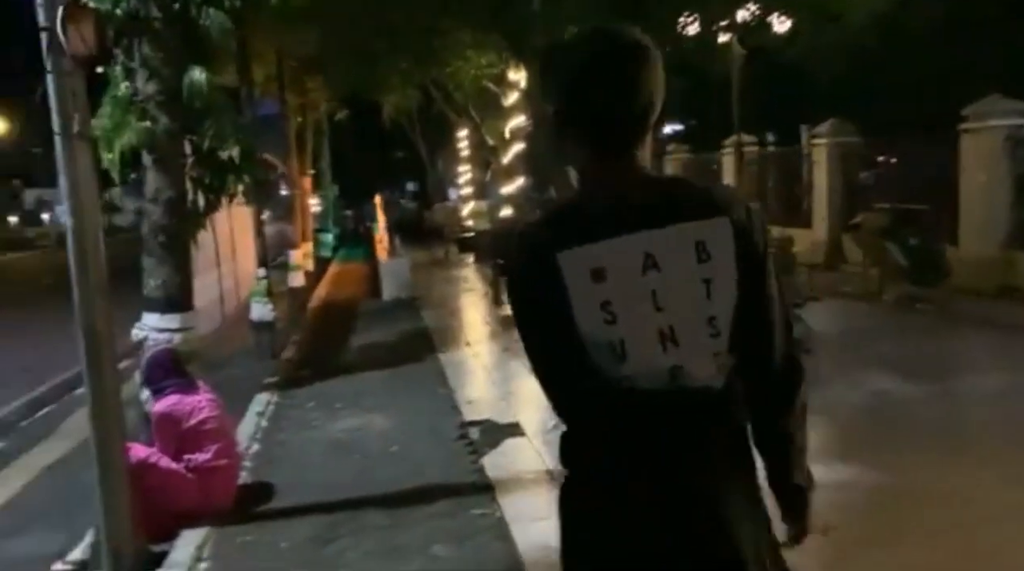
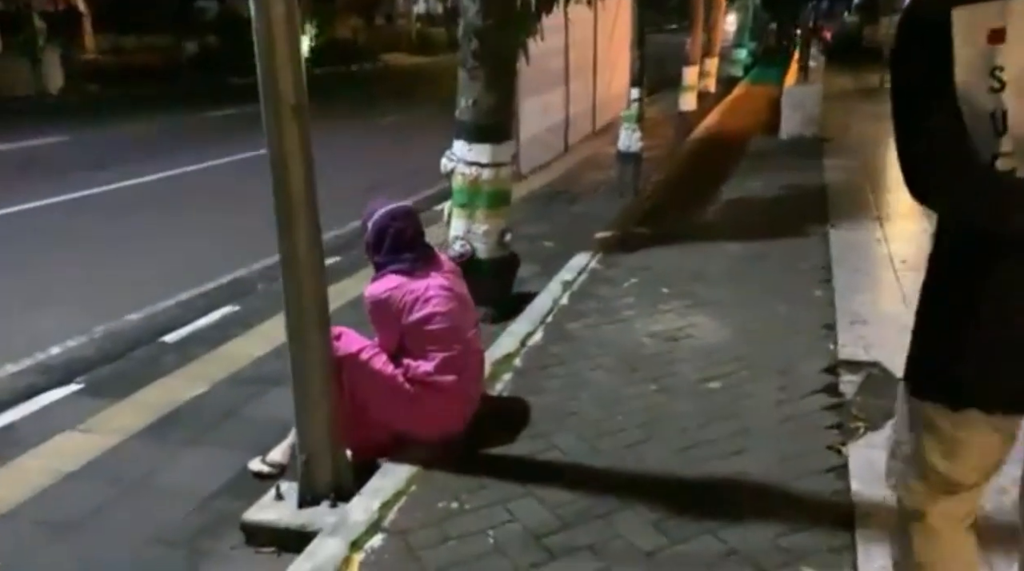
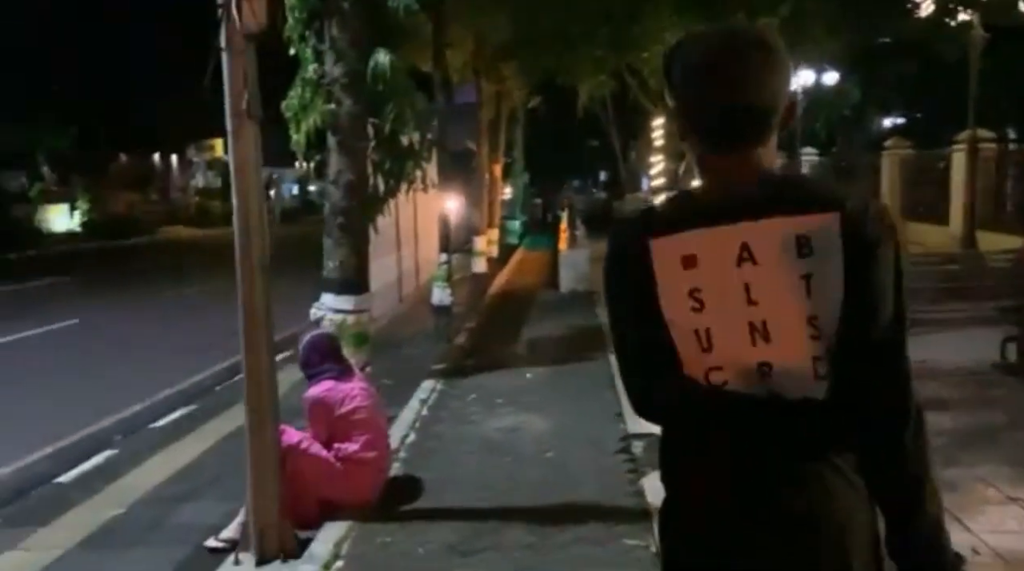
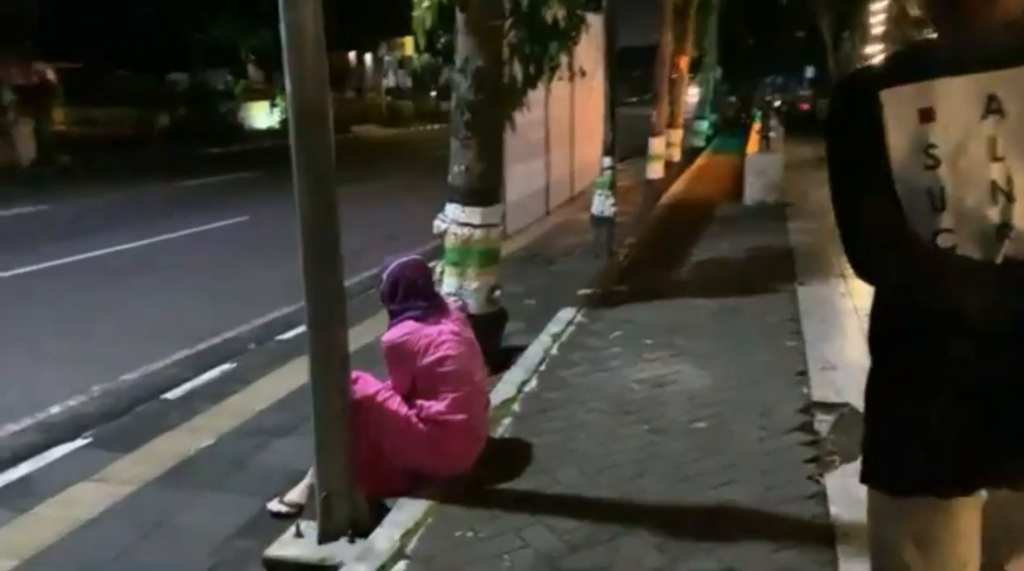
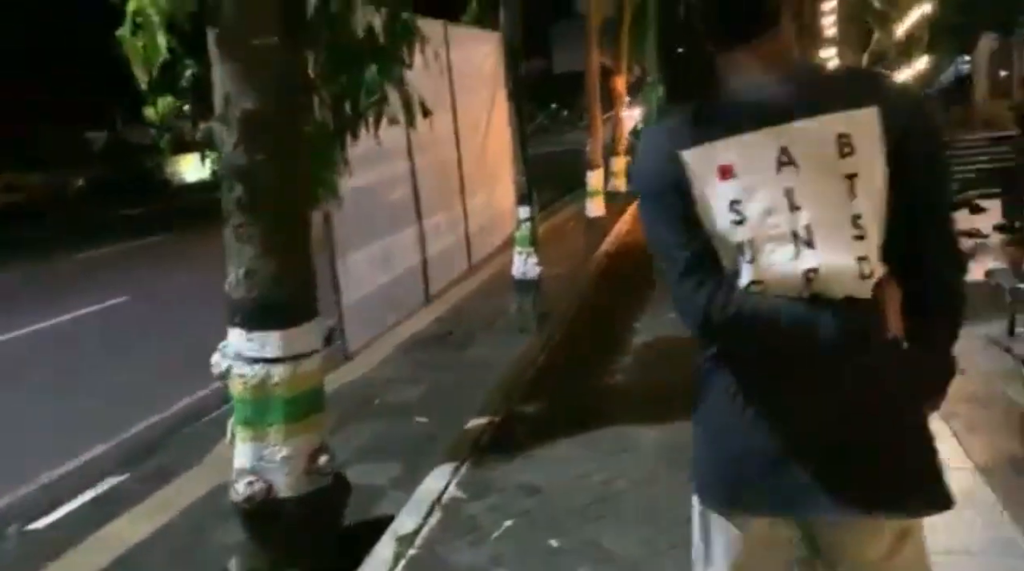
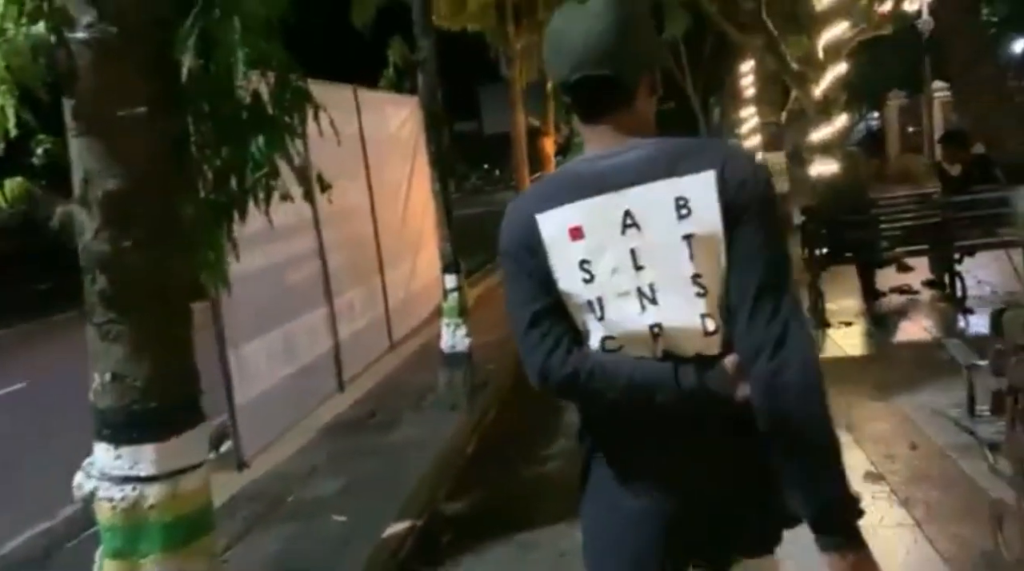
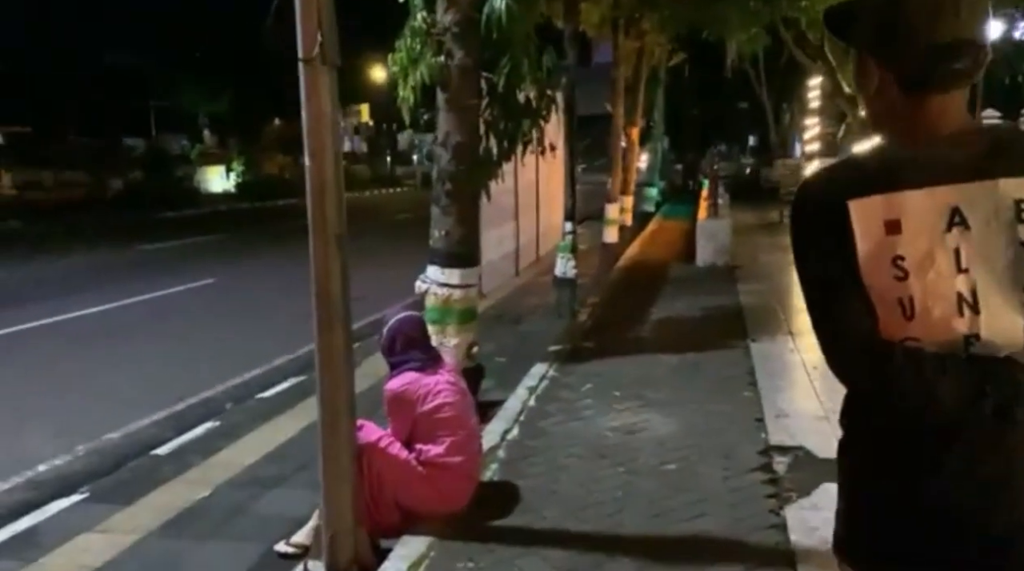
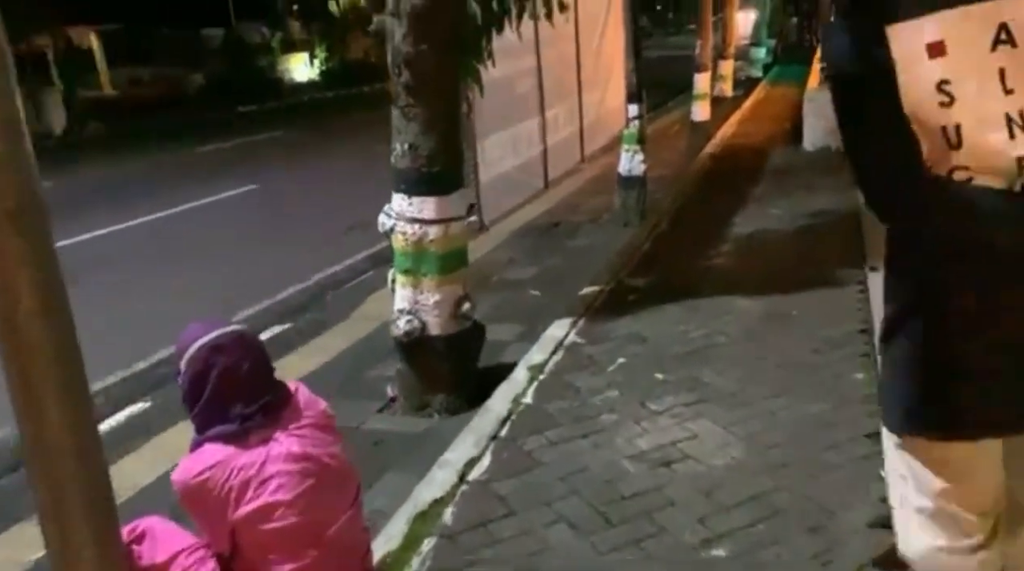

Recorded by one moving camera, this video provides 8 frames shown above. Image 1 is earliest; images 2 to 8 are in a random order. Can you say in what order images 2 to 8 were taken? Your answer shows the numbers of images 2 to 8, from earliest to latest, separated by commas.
3, 7, 4, 2, 8, 5, 6
